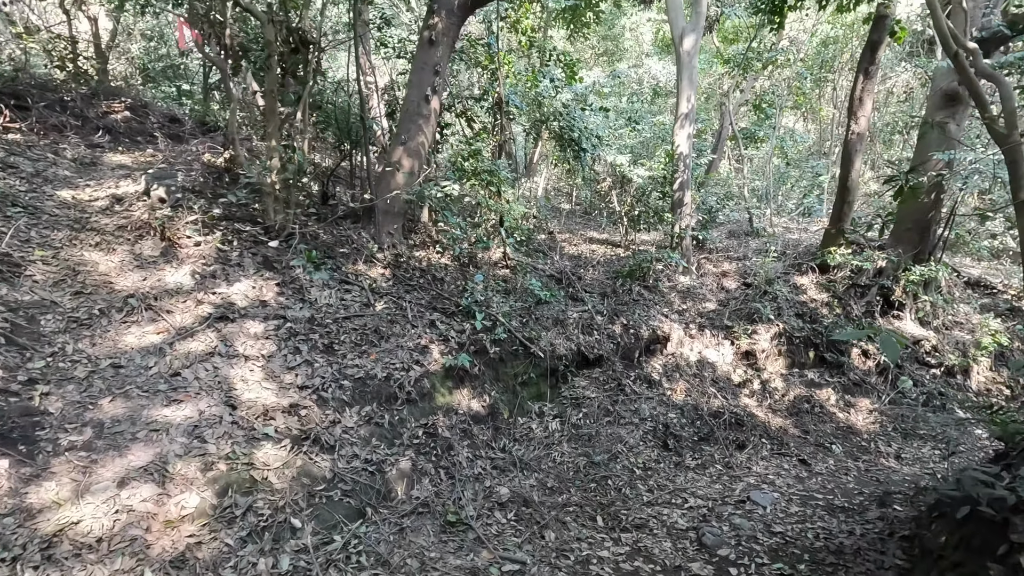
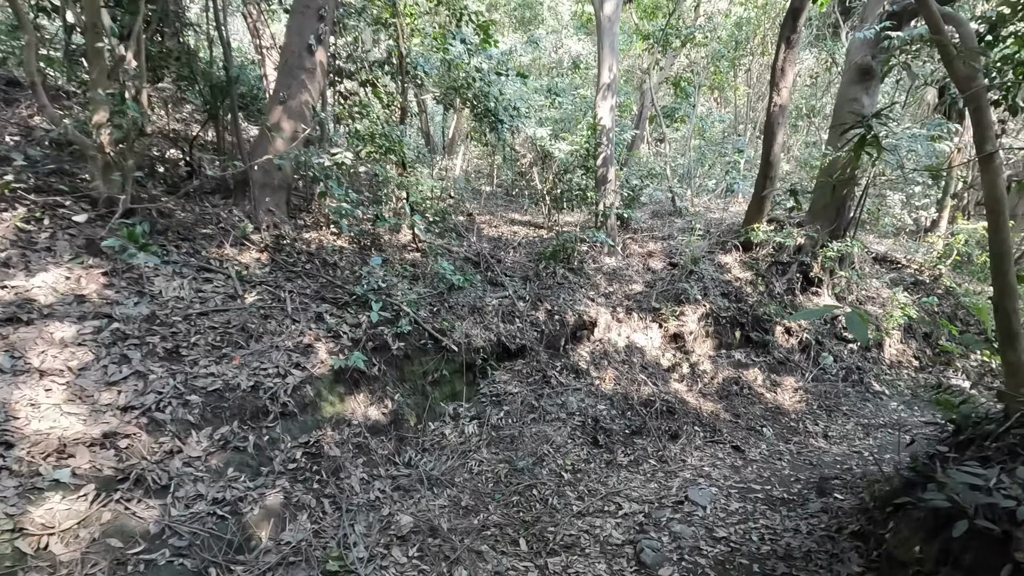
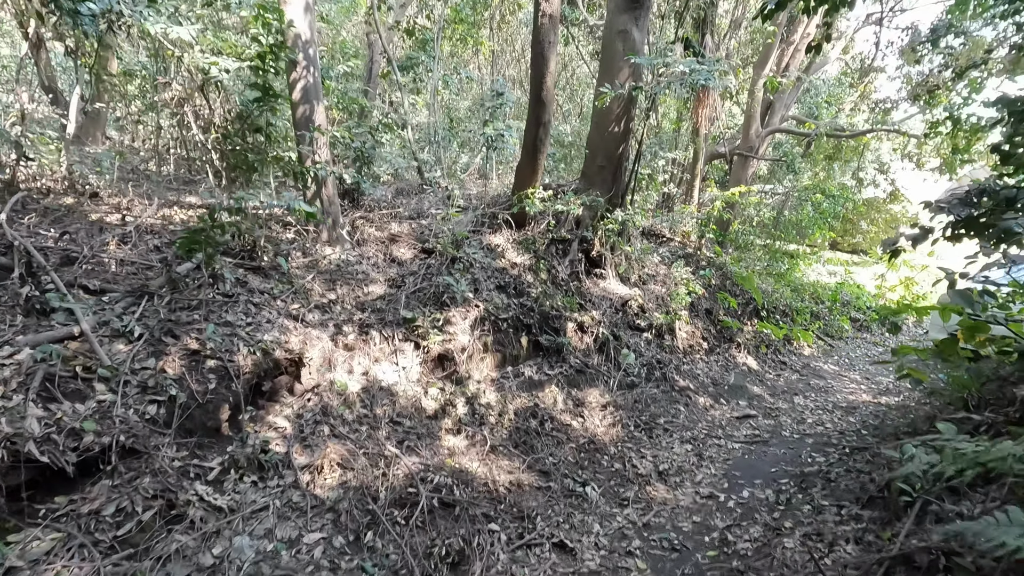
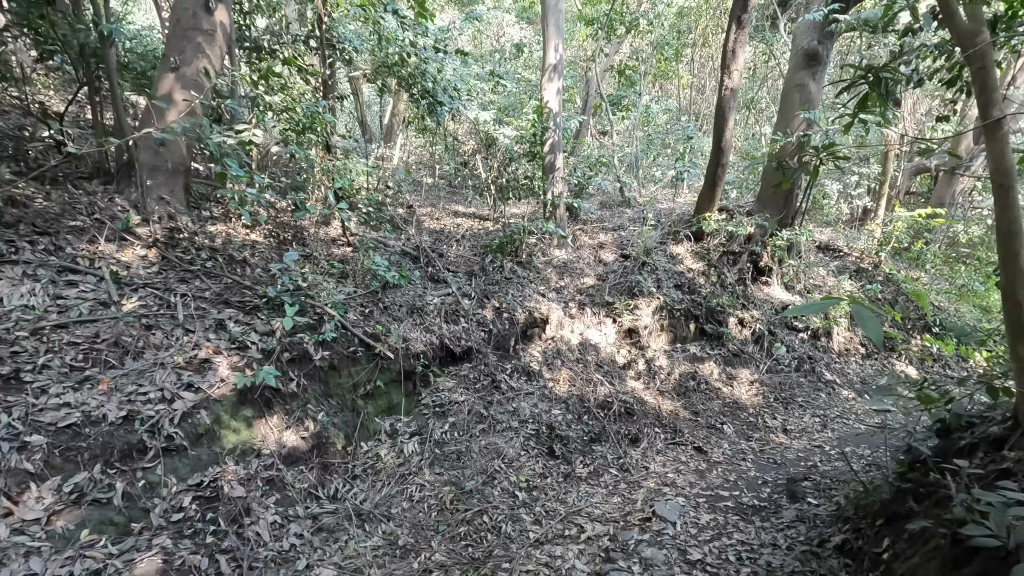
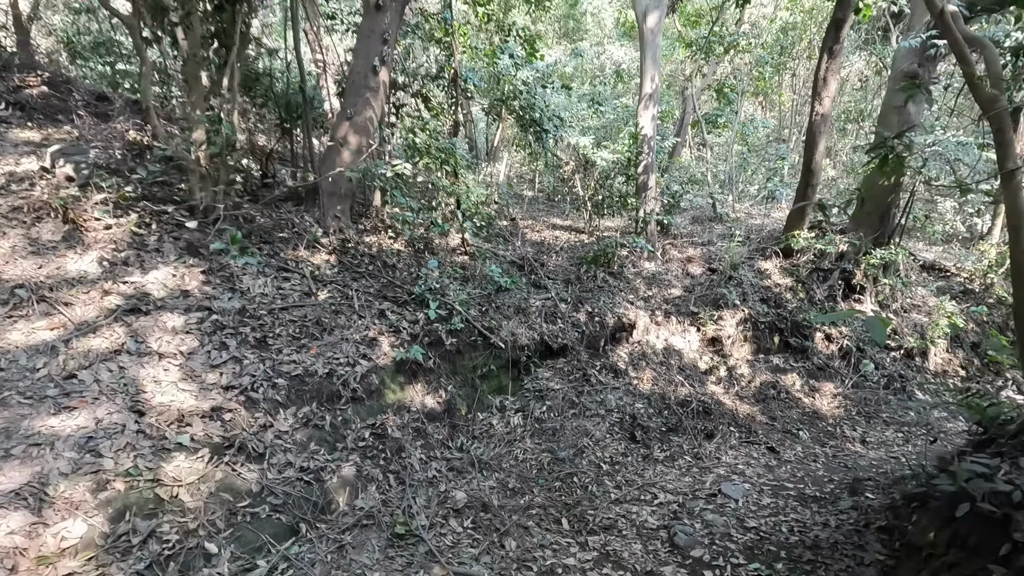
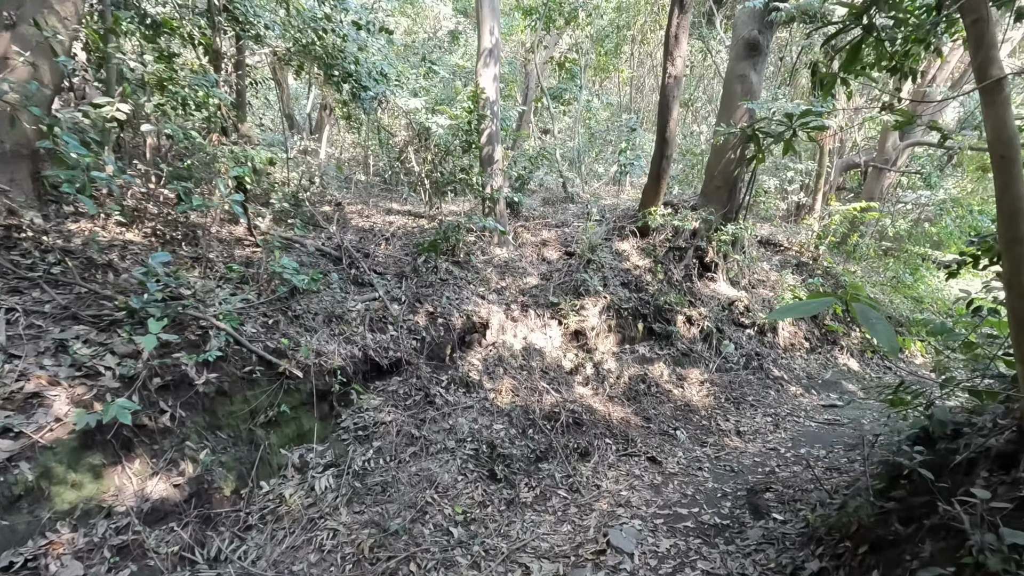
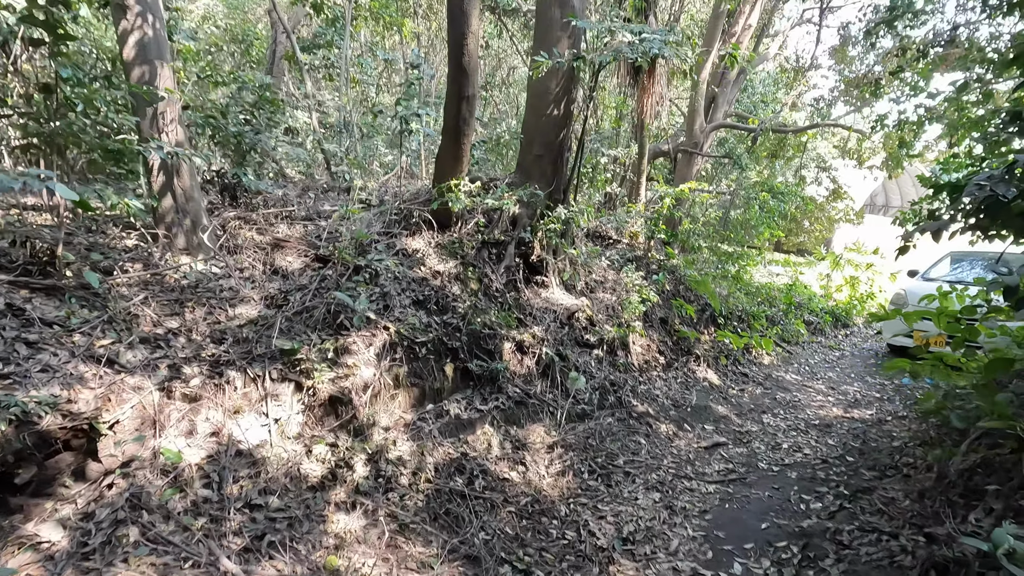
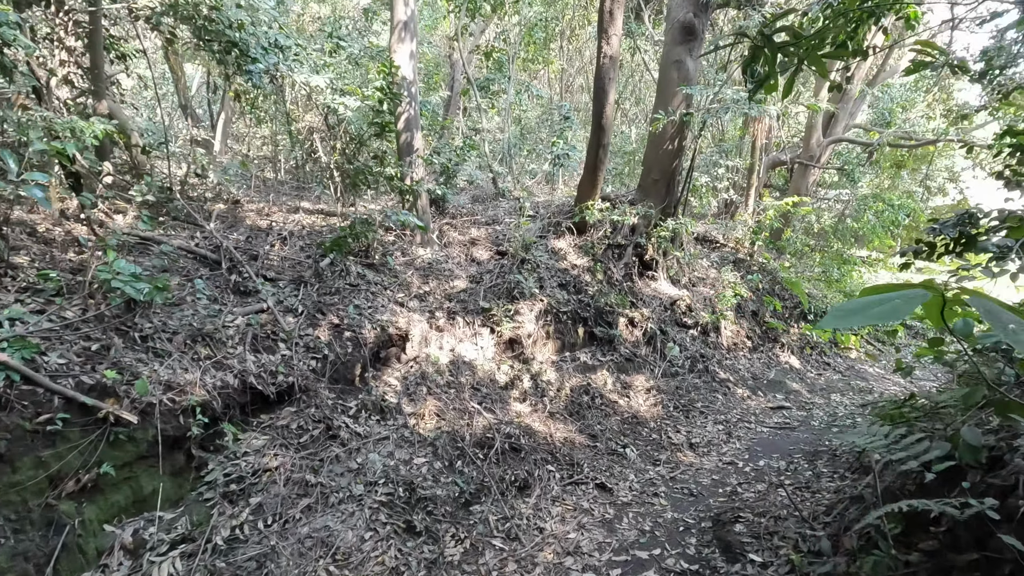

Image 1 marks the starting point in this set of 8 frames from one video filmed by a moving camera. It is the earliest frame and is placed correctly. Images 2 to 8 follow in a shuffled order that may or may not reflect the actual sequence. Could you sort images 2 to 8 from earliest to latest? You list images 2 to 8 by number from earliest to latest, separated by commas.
5, 2, 4, 6, 8, 3, 7
